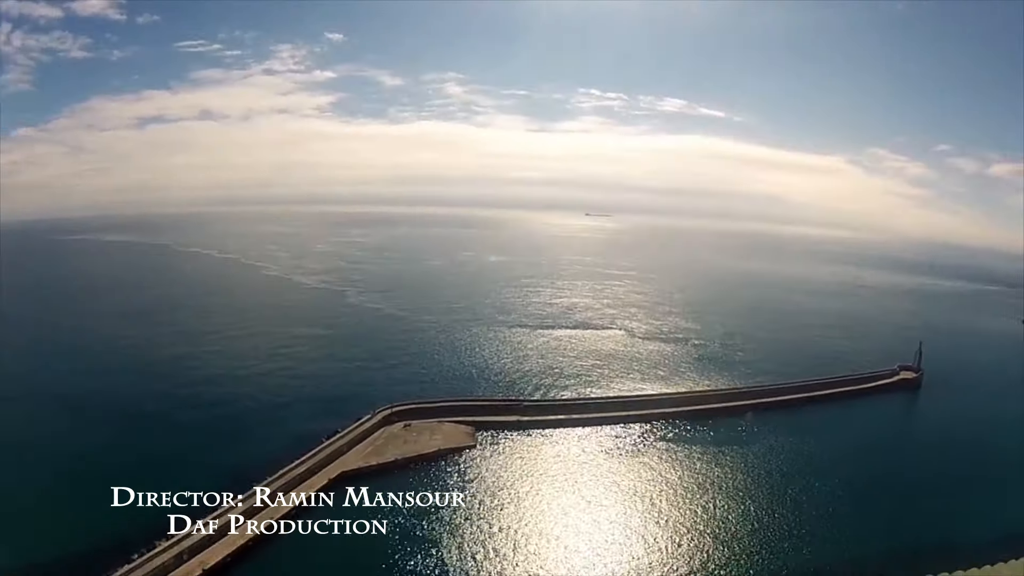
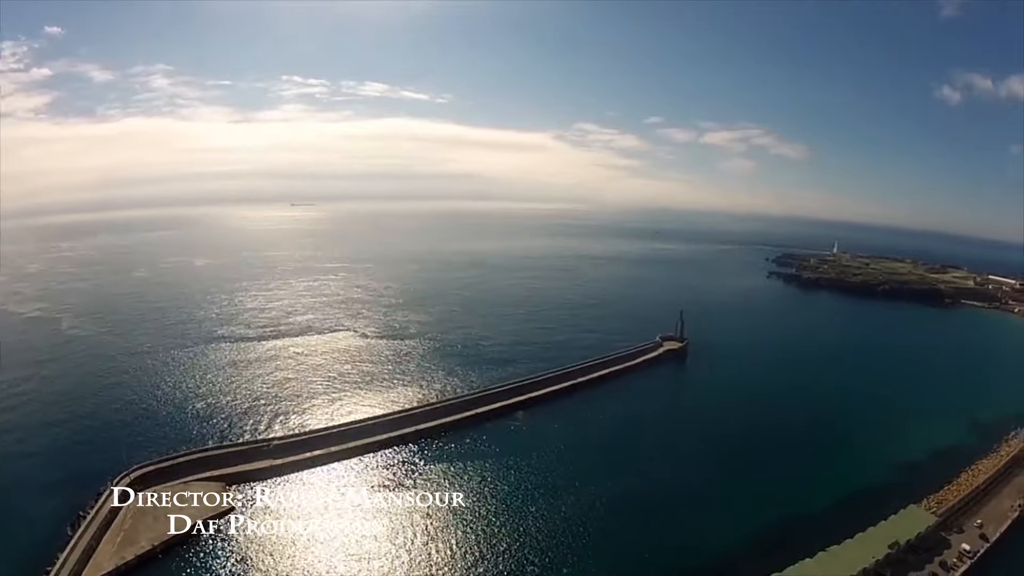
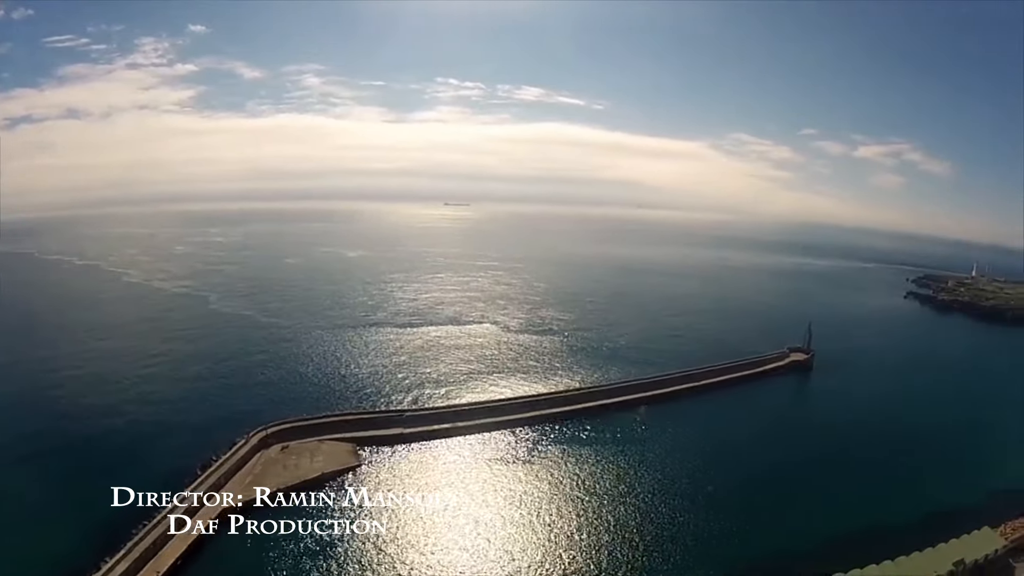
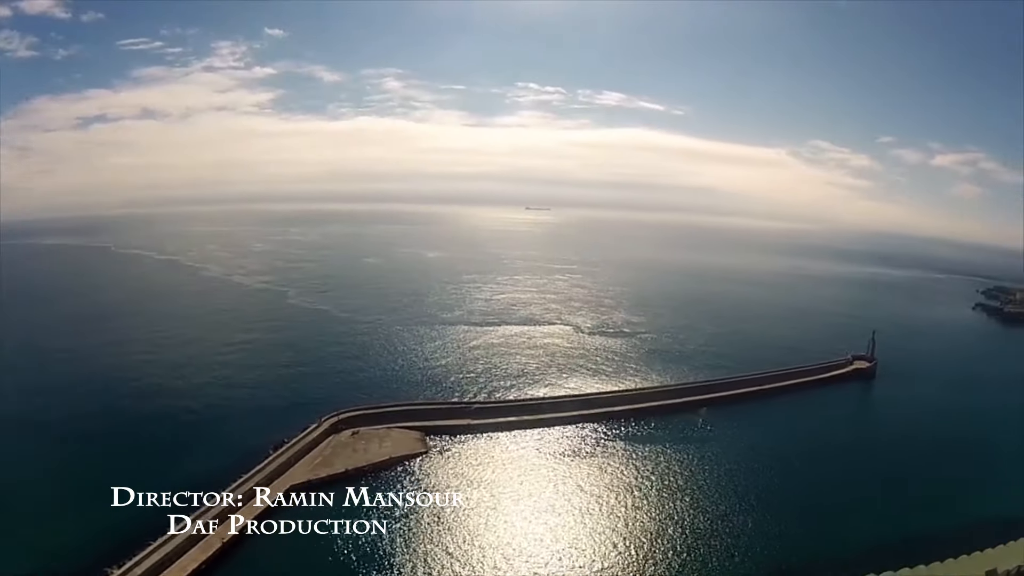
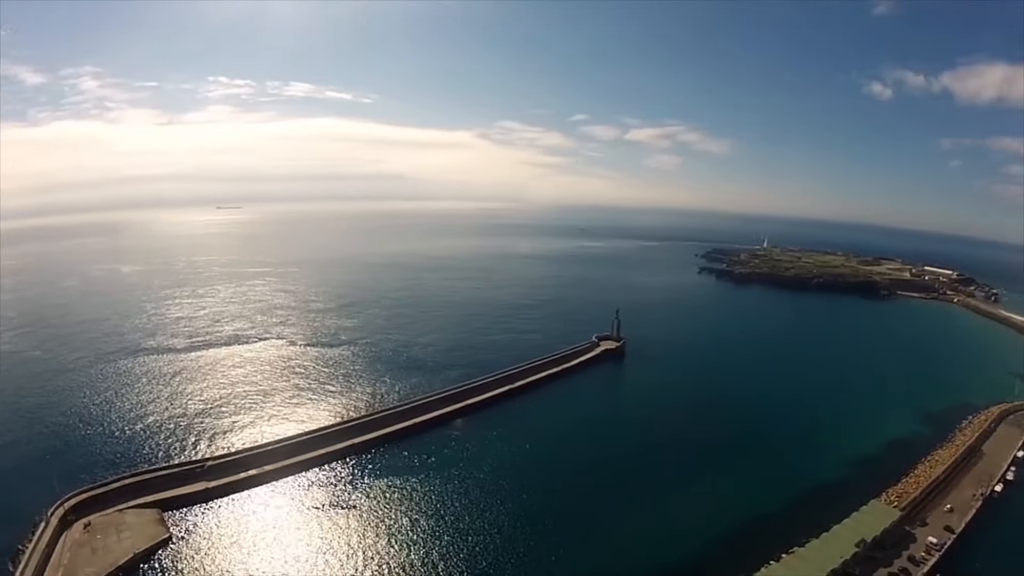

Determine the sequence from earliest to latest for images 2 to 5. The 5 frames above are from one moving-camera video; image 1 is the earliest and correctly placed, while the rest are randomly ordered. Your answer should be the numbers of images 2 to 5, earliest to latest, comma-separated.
4, 3, 2, 5
